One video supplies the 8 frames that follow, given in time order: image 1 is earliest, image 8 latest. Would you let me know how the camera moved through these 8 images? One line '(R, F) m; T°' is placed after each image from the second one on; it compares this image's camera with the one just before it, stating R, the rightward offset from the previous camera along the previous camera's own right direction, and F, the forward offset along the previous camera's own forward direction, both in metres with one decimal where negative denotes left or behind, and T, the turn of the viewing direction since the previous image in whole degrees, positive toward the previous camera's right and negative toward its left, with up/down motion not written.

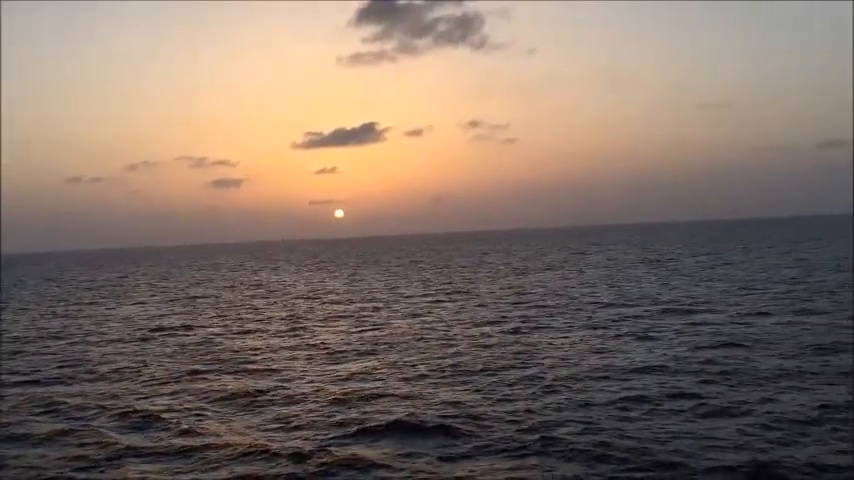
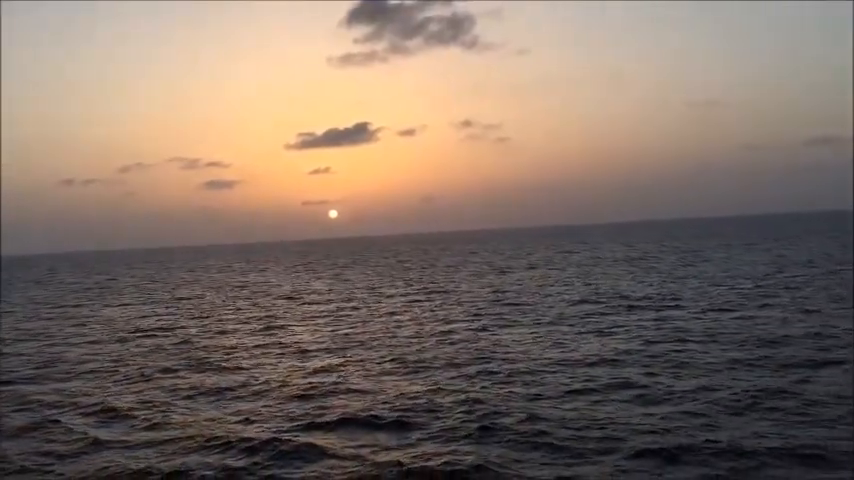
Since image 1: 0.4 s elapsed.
(+0.8, -0.8) m; 0°
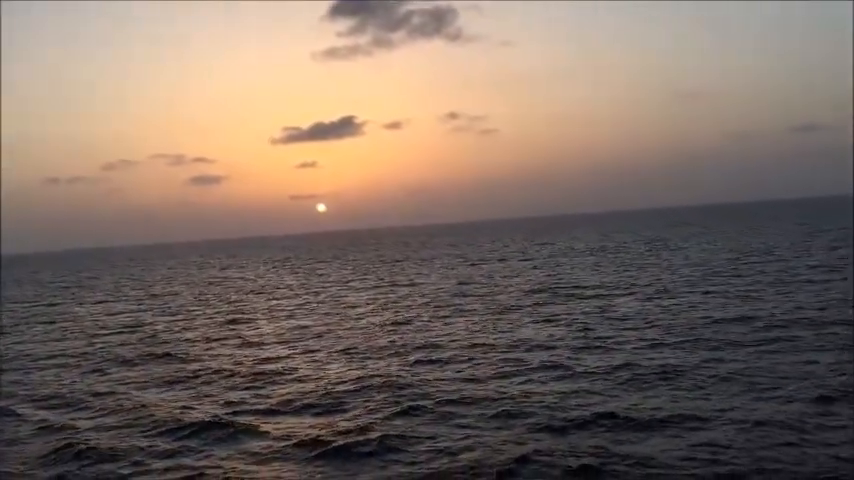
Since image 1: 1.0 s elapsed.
(+1.2, -1.2) m; +1°
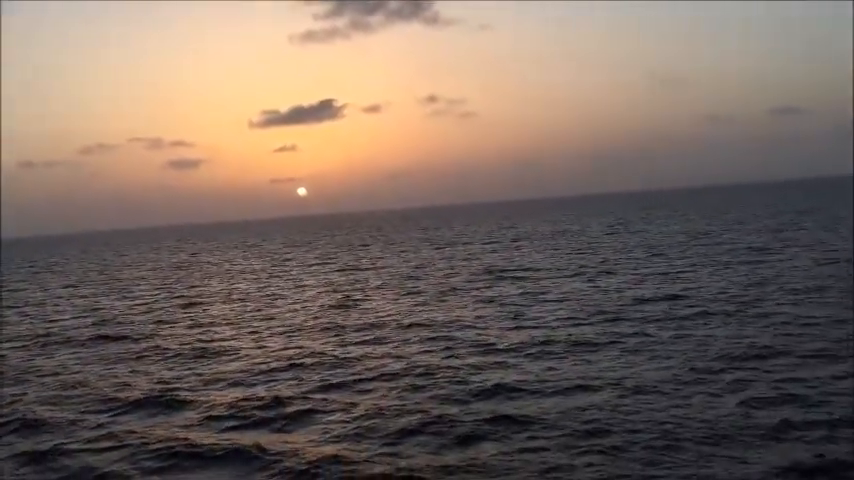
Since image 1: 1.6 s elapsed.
(+1.2, -1.2) m; +1°
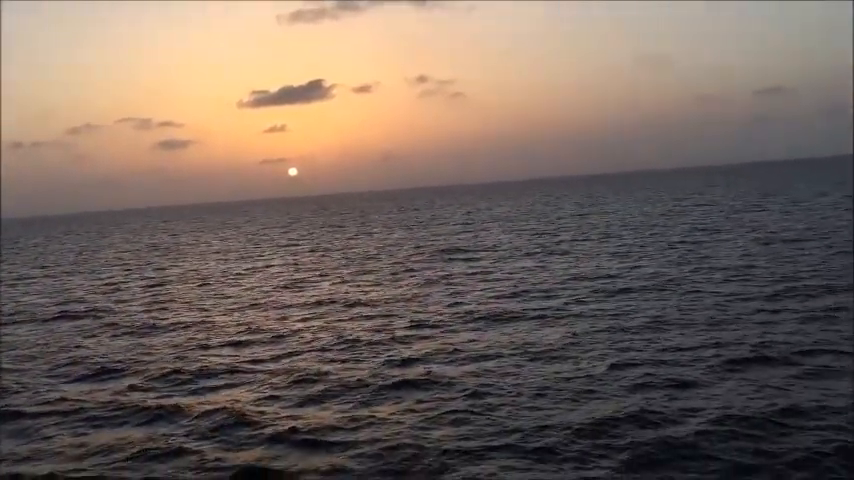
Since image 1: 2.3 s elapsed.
(+1.4, -1.3) m; +1°
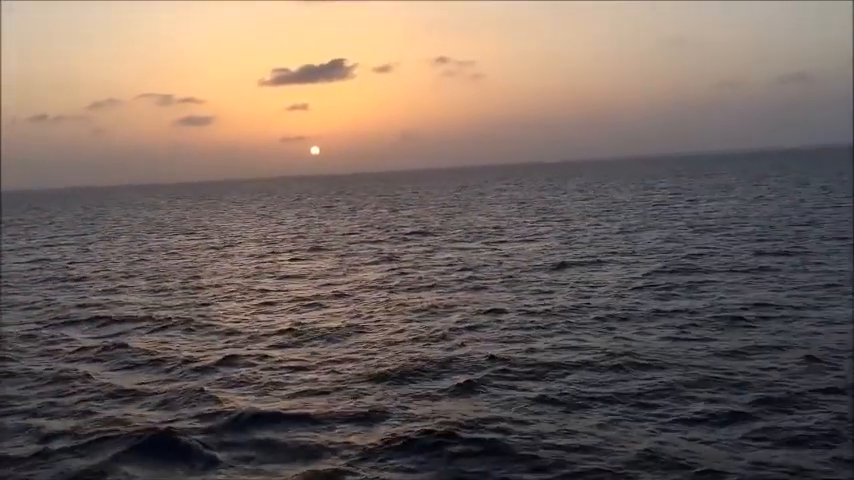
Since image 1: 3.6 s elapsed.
(+2.6, -2.4) m; -1°
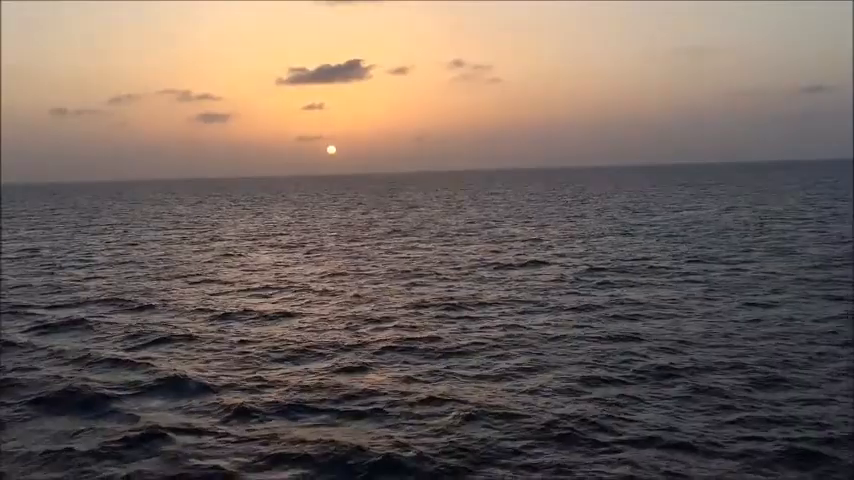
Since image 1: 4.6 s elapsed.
(+1.9, -1.8) m; -1°
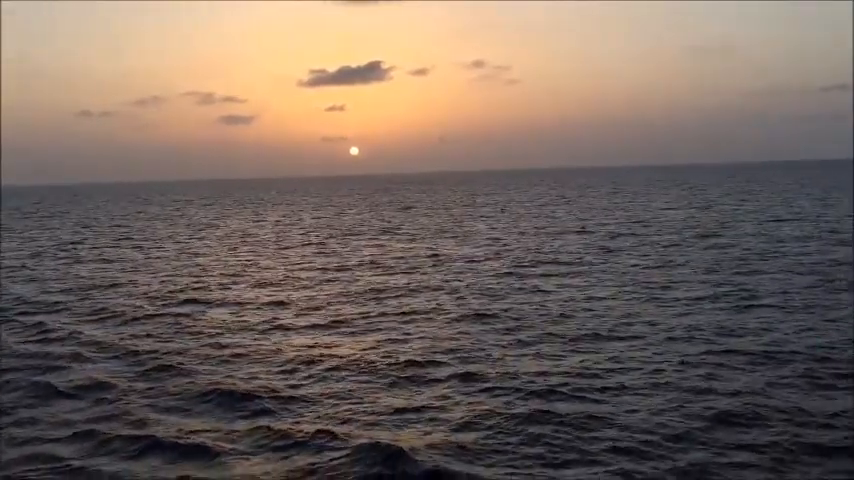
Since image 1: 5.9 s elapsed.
(+2.3, -2.3) m; -1°
